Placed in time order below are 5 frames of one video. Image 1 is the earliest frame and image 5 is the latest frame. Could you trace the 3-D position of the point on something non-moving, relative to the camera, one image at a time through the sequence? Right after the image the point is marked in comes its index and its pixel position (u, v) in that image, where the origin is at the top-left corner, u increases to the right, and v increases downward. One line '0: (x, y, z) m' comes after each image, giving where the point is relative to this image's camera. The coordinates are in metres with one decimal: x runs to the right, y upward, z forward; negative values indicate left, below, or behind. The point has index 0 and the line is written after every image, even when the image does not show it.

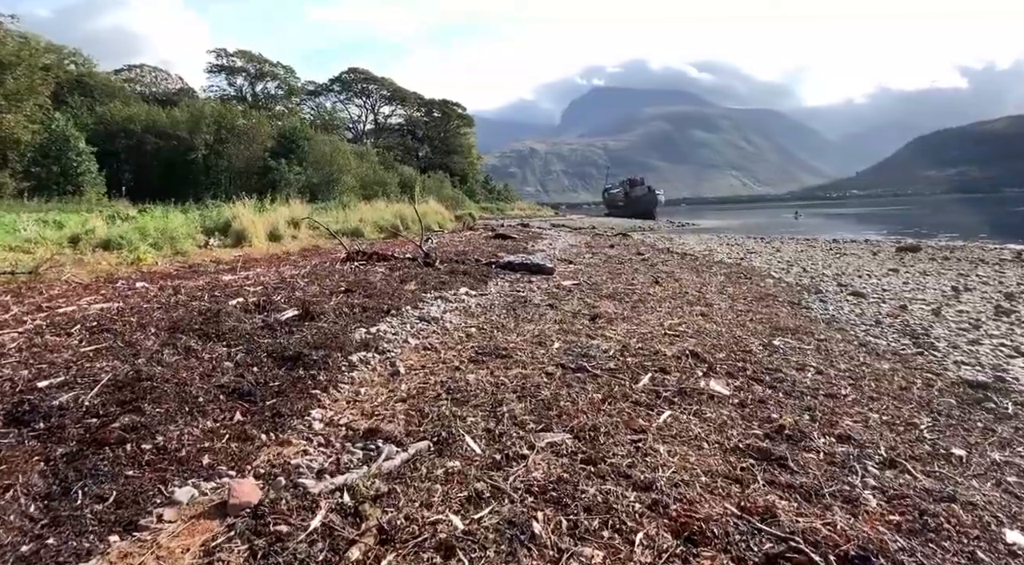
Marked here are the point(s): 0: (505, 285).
0: (-0.1, 0.0, +11.1) m
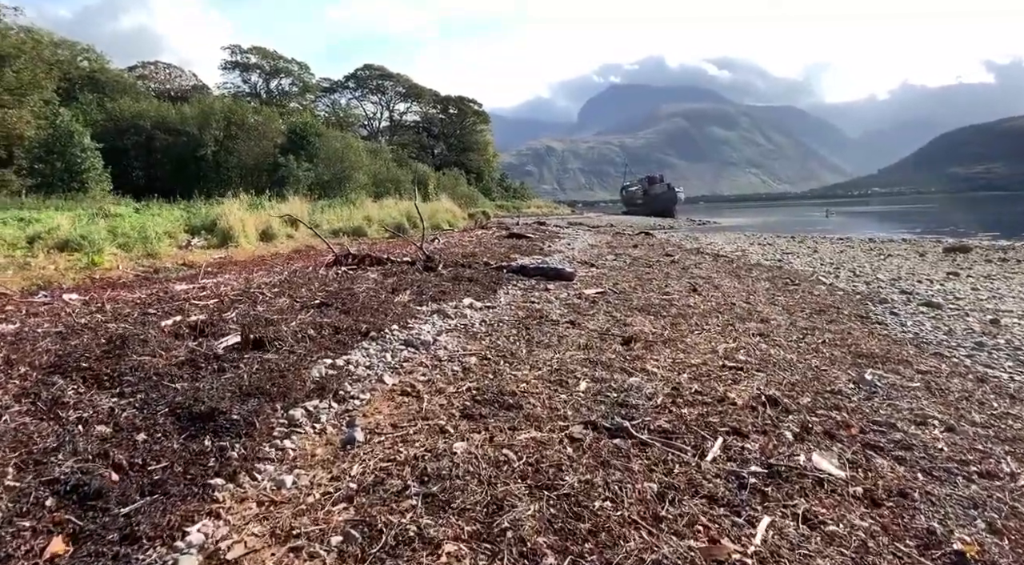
0: (+0.1, -0.2, +9.5) m
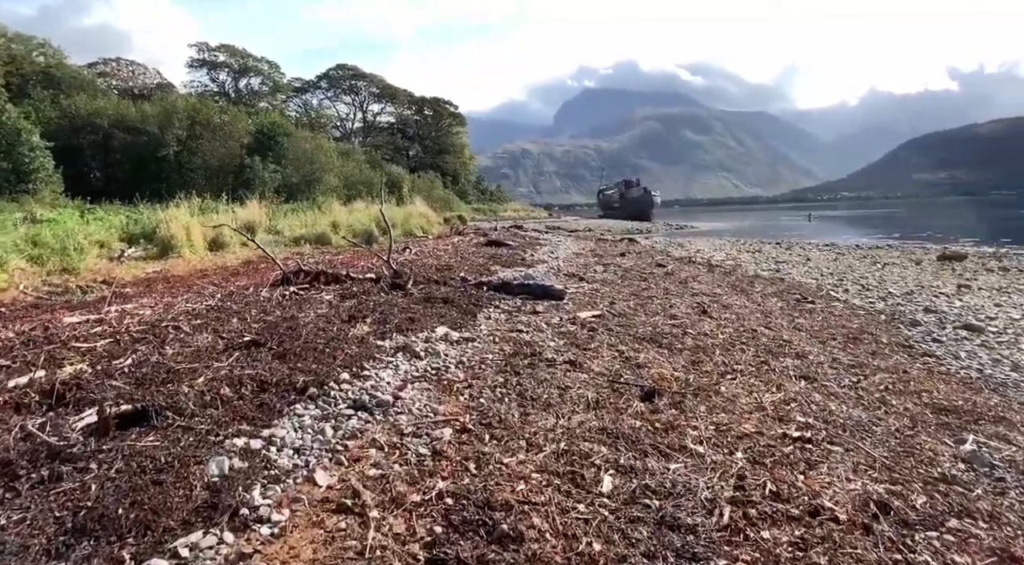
0: (-0.2, -0.5, +8.0) m
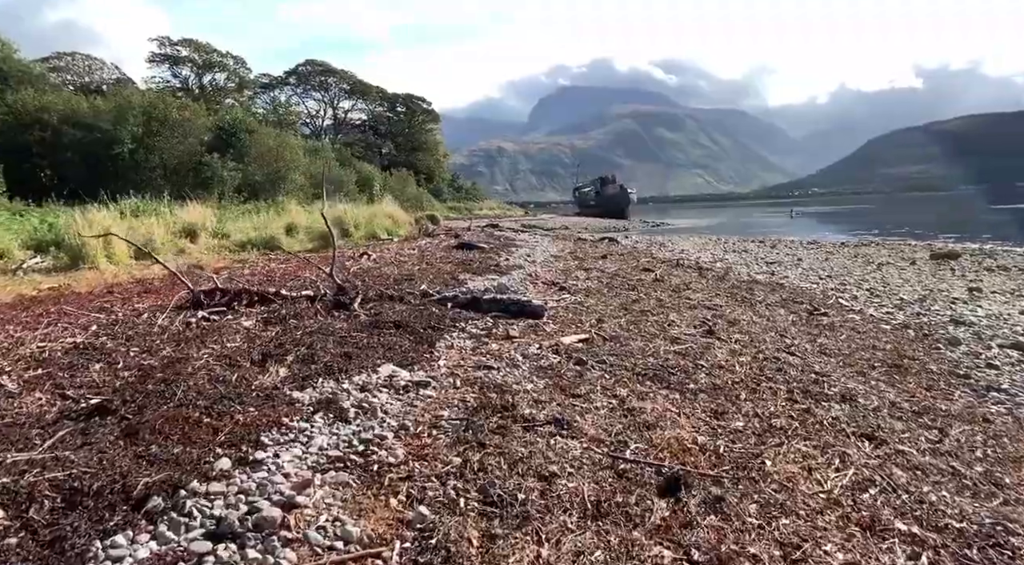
0: (-0.5, -0.7, +6.3) m
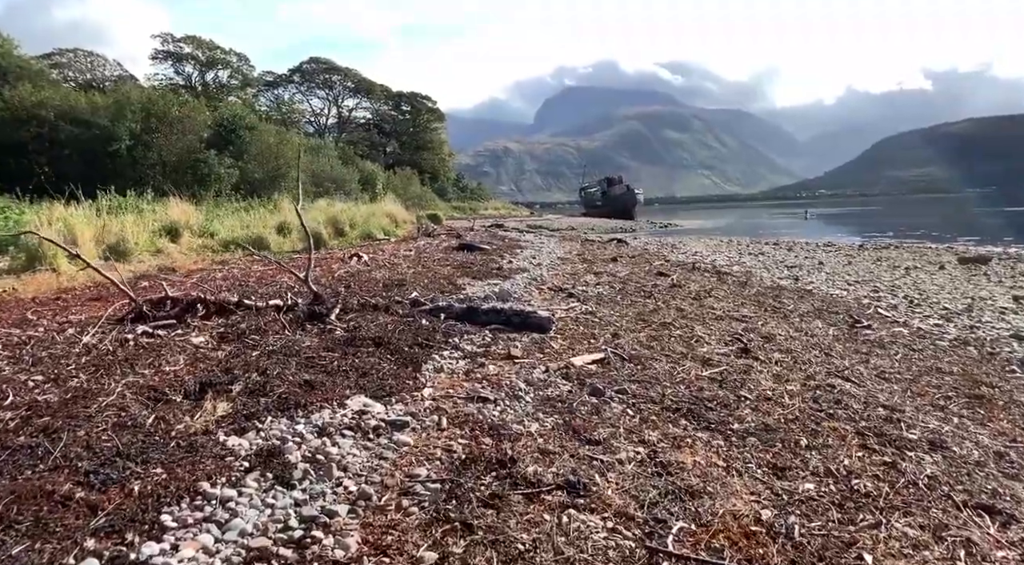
0: (-0.5, -0.8, +5.2) m
